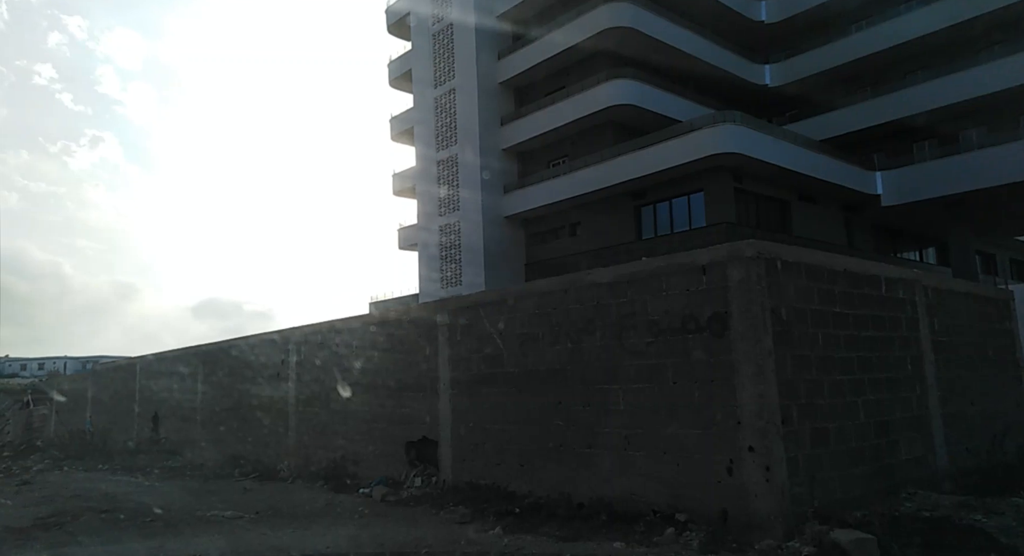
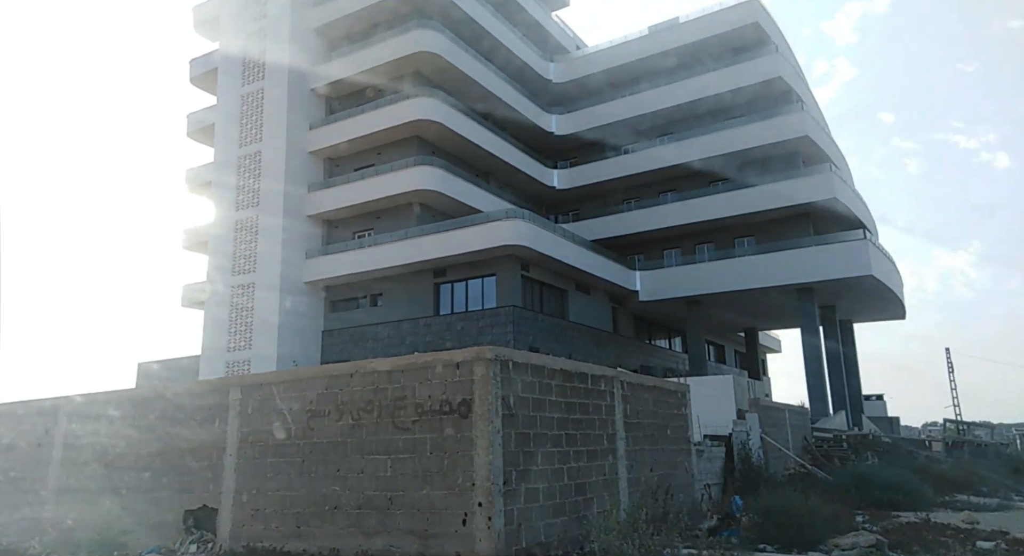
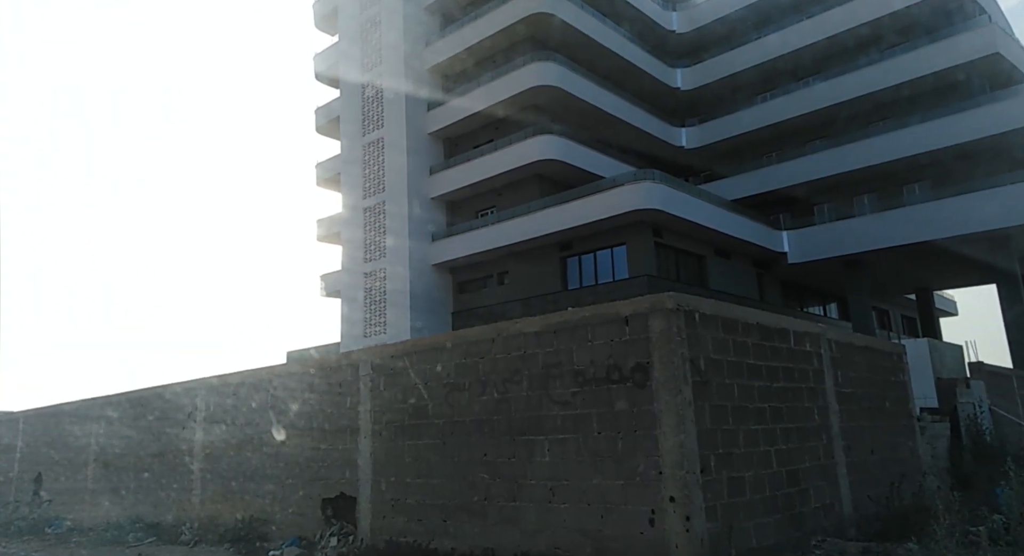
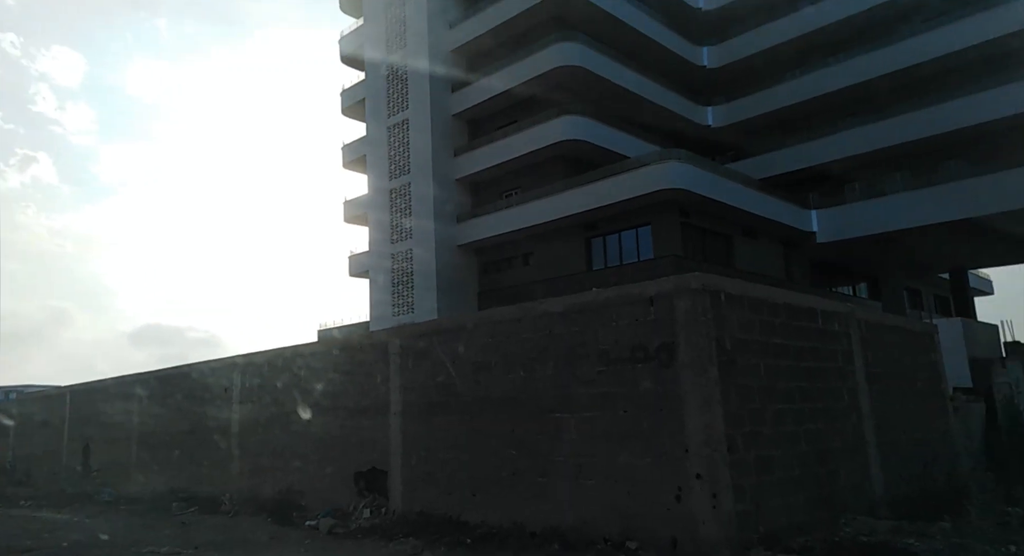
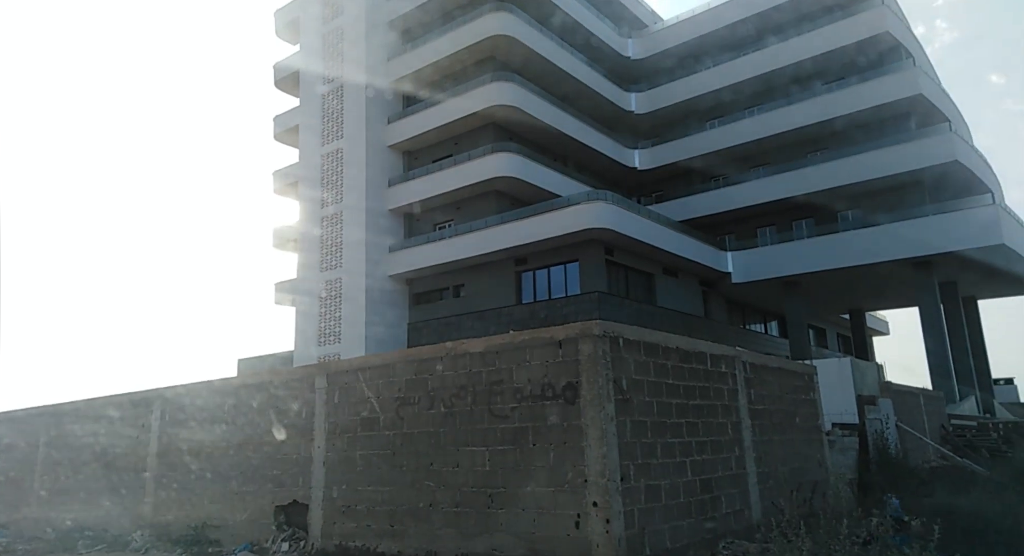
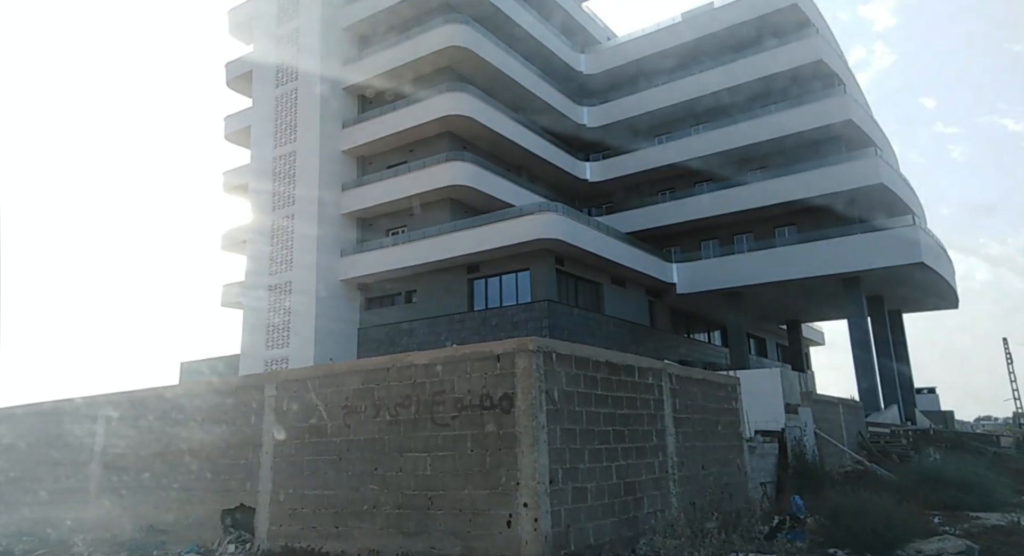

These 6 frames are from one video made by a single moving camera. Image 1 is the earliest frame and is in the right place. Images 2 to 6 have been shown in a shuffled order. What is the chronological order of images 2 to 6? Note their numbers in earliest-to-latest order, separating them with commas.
4, 3, 5, 6, 2
